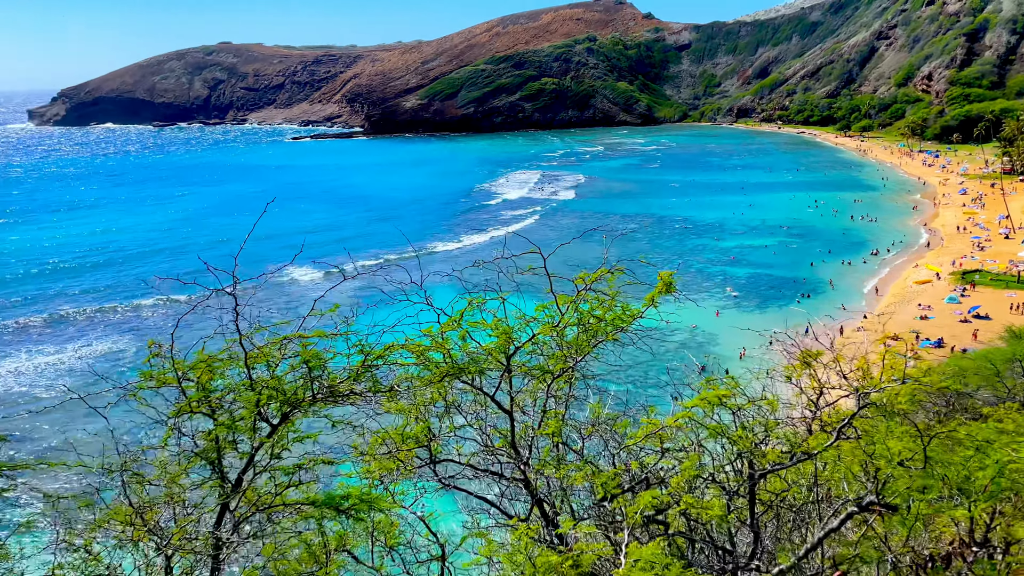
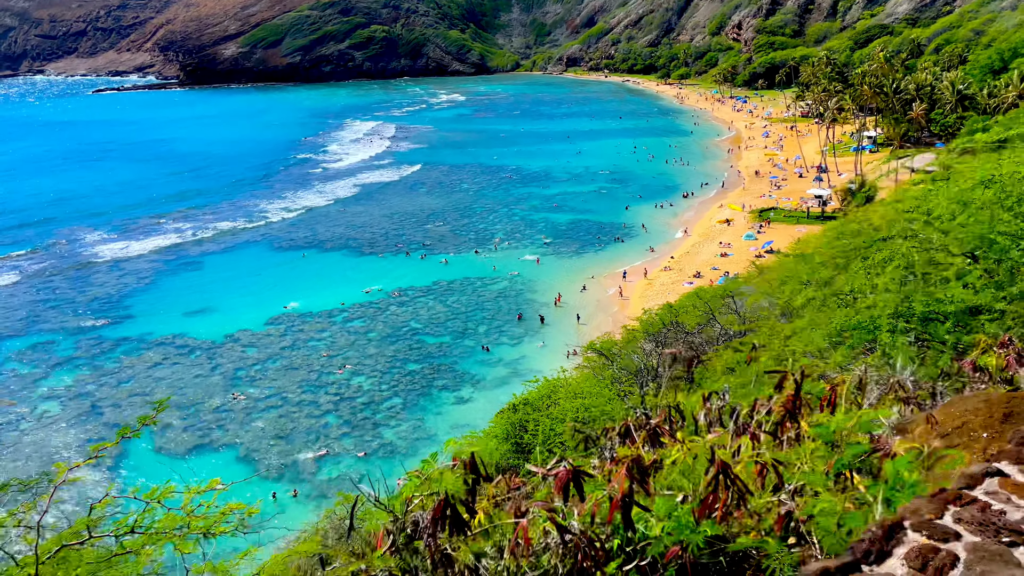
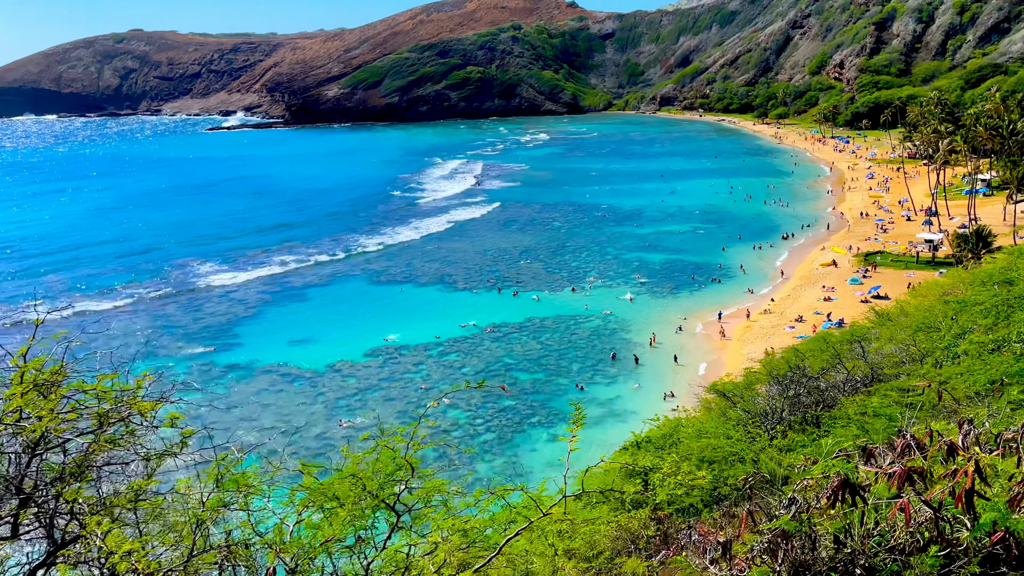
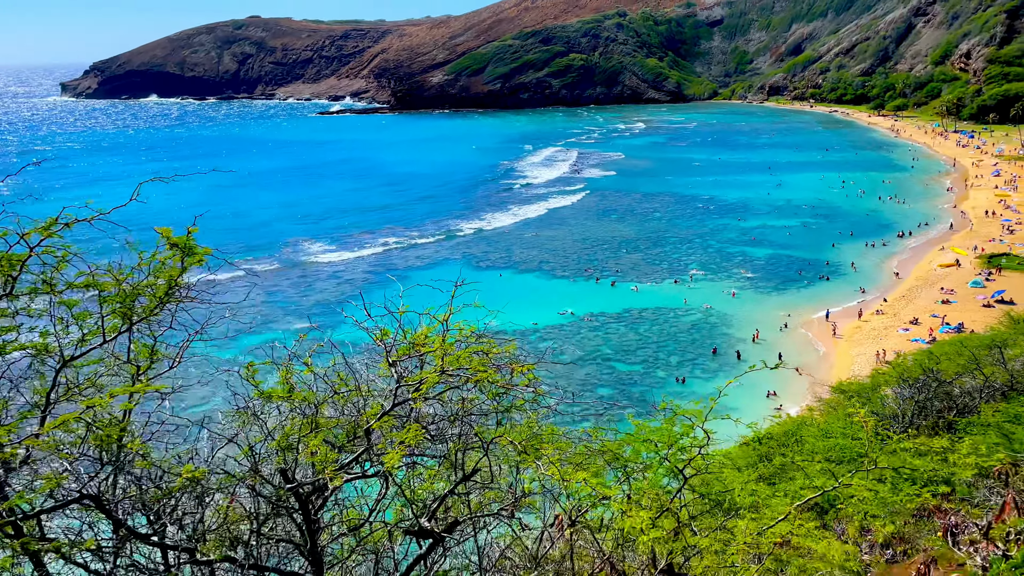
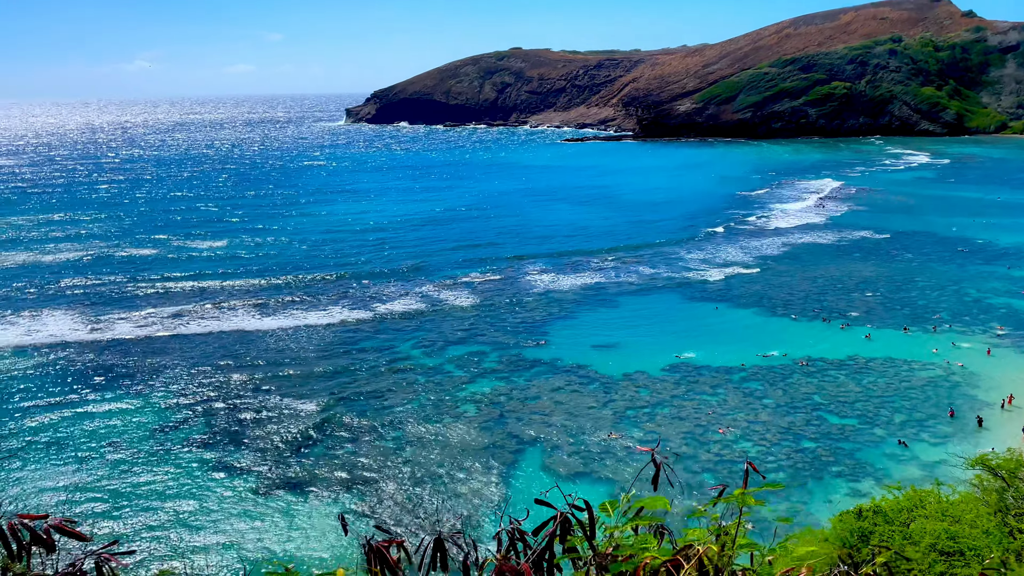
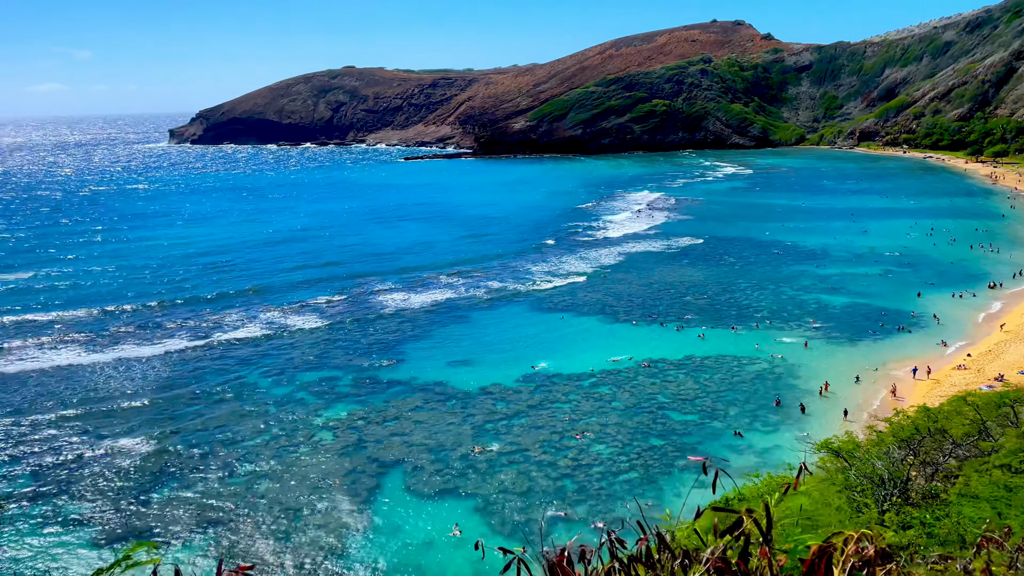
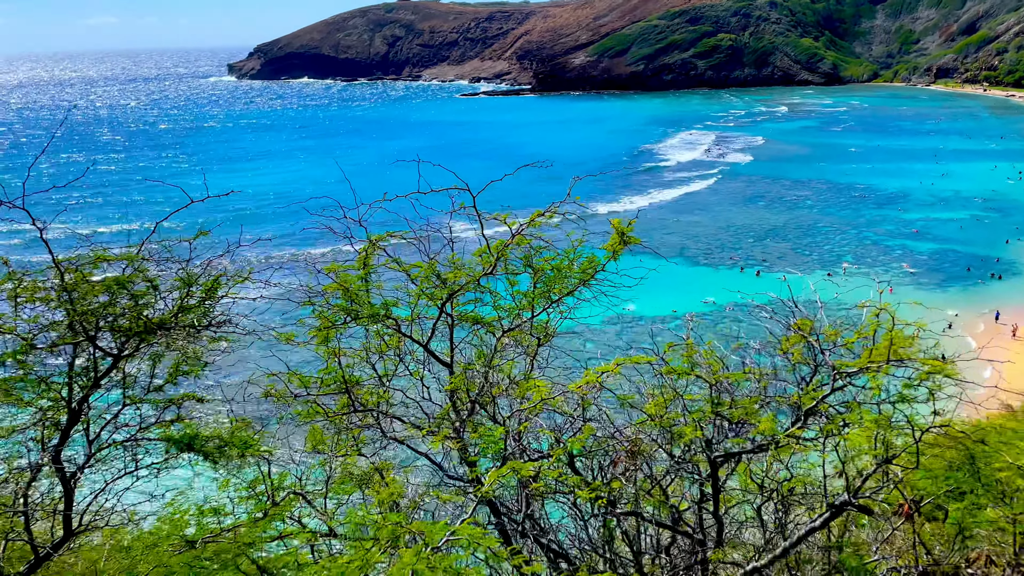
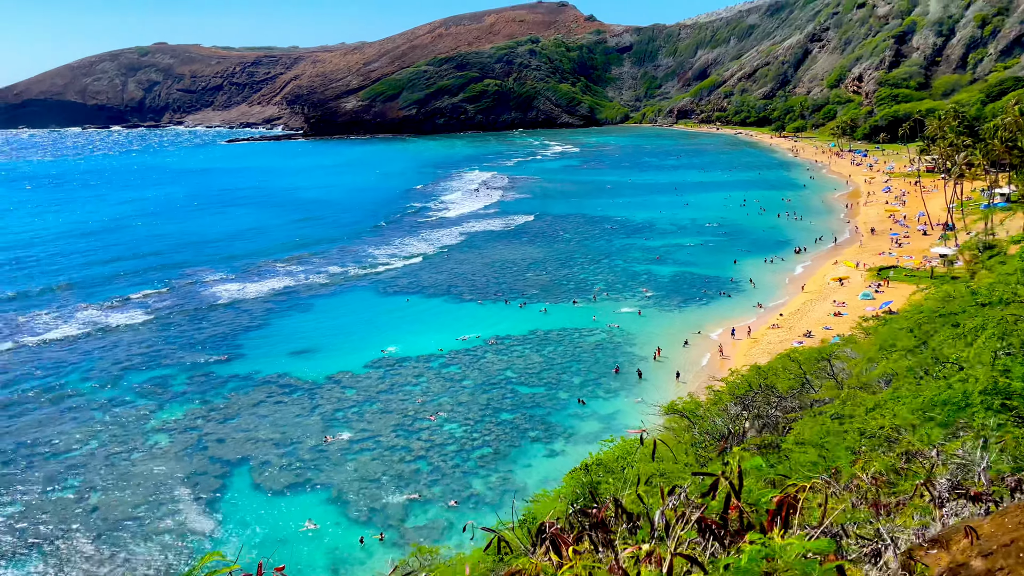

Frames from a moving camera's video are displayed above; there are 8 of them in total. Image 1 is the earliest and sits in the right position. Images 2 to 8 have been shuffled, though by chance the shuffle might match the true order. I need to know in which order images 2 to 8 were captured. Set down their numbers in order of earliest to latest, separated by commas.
7, 4, 3, 2, 8, 6, 5
